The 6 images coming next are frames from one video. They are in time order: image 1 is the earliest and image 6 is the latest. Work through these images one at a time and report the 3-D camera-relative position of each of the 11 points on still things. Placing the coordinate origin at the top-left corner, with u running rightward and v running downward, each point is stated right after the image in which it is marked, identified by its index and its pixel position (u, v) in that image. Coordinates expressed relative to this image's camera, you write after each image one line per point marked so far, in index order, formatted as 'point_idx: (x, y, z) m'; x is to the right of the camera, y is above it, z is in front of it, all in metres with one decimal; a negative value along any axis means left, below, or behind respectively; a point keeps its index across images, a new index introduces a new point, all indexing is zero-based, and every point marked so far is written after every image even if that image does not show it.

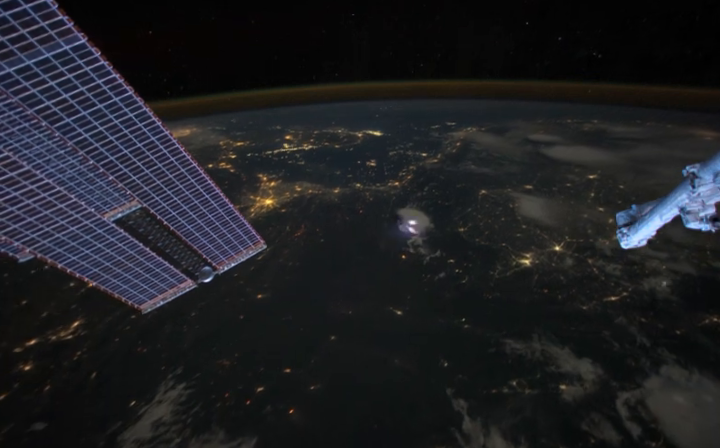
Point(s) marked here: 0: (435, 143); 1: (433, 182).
0: (+3.4, +3.6, +14.4) m
1: (+2.4, +1.4, +10.6) m
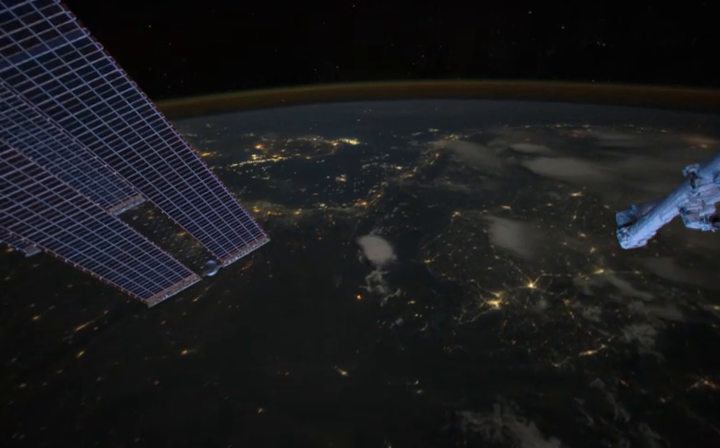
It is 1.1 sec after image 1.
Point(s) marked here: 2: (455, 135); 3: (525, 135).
0: (+2.2, +2.9, +13.5) m
1: (+1.4, +0.7, +9.8) m
2: (+4.7, +4.4, +16.0) m
3: (+8.4, +4.6, +16.3) m
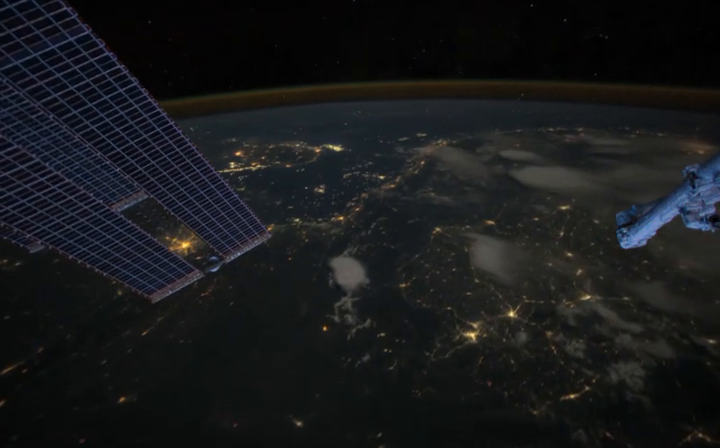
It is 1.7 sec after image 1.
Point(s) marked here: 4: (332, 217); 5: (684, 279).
0: (+1.5, +2.5, +13.0) m
1: (+0.7, +0.2, +9.3) m
2: (+4.0, +4.0, +15.5) m
3: (+7.6, +4.1, +15.8) m
4: (-0.8, +0.2, +9.3) m
5: (+6.6, -1.1, +6.6) m
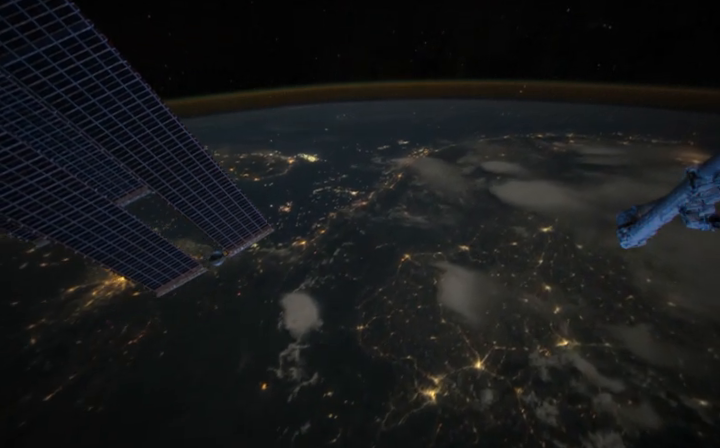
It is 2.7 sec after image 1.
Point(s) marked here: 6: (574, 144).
0: (+0.5, +1.9, +12.2) m
1: (-0.3, -0.4, +8.5) m
2: (+3.0, +3.4, +14.8) m
3: (+6.6, +3.6, +15.1) m
4: (-1.8, -0.4, +8.5) m
5: (+5.7, -1.8, +5.9) m
6: (+10.5, +3.9, +15.7) m
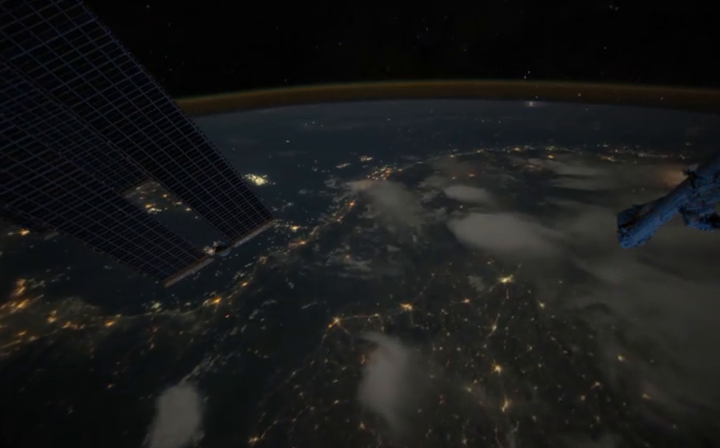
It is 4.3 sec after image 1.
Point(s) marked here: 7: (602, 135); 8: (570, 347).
0: (-1.2, +0.7, +10.8) m
1: (-1.9, -1.6, +7.1) m
2: (+1.1, +2.3, +13.5) m
3: (+4.7, +2.5, +13.9) m
4: (-3.4, -1.6, +7.1) m
5: (+4.1, -2.9, +4.7) m
6: (+8.6, +2.8, +14.6) m
7: (+14.2, +5.3, +19.1) m
8: (+3.8, -2.2, +5.8) m
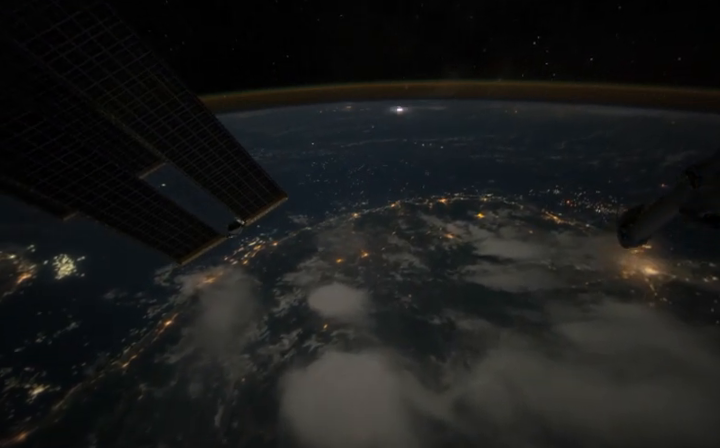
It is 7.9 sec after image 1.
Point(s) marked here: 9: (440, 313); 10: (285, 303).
0: (-5.3, -2.2, +7.2) m
1: (-5.7, -4.5, +3.5) m
2: (-3.2, -0.6, +10.0) m
3: (+0.4, -0.4, +10.7) m
4: (-7.2, -4.6, +3.4) m
5: (+0.5, -5.8, +1.5) m
6: (+4.2, +0.1, +11.7) m
7: (+9.4, +2.7, +16.5) m
8: (+0.1, -5.1, +2.6) m
9: (+1.7, -2.2, +7.4) m
10: (-1.8, -1.9, +7.8) m
